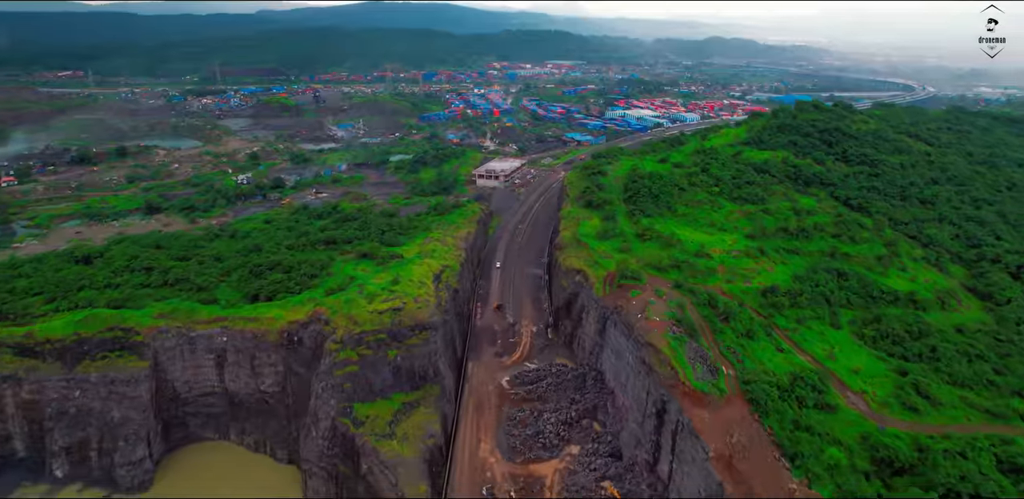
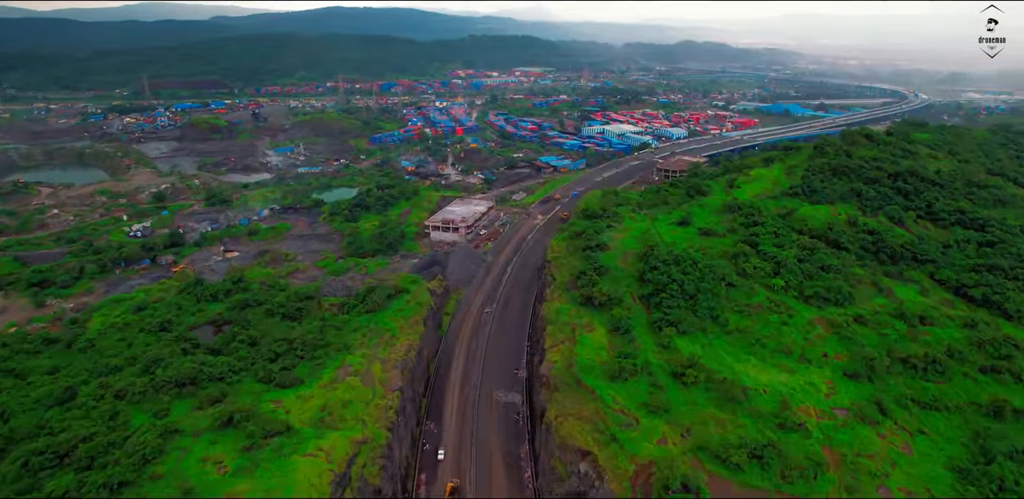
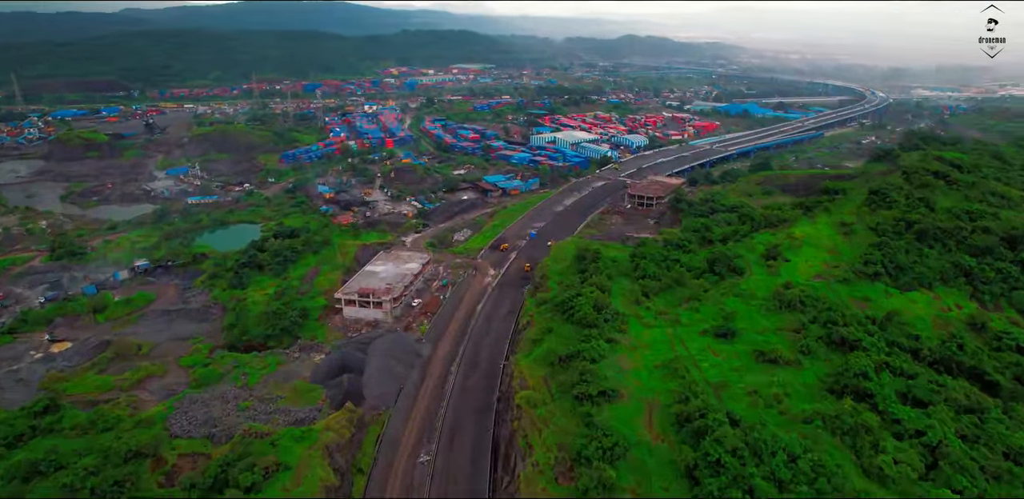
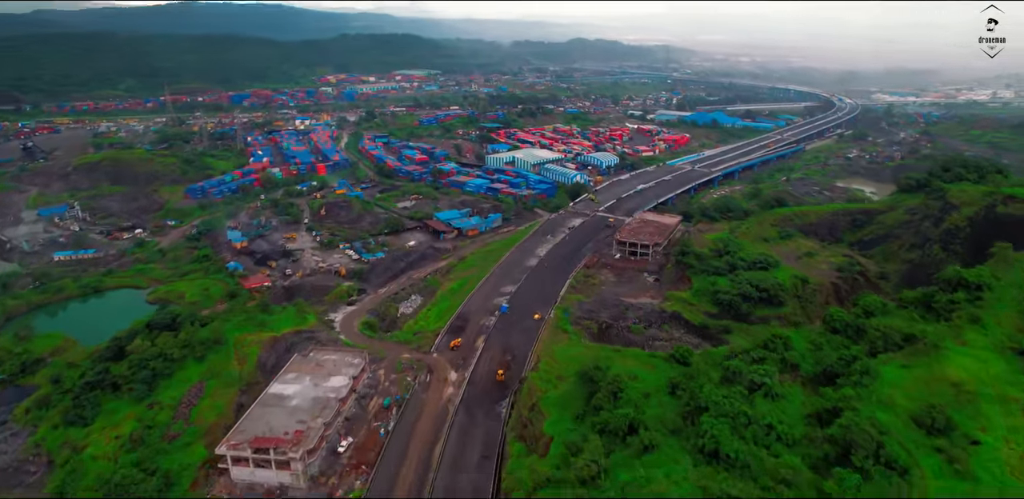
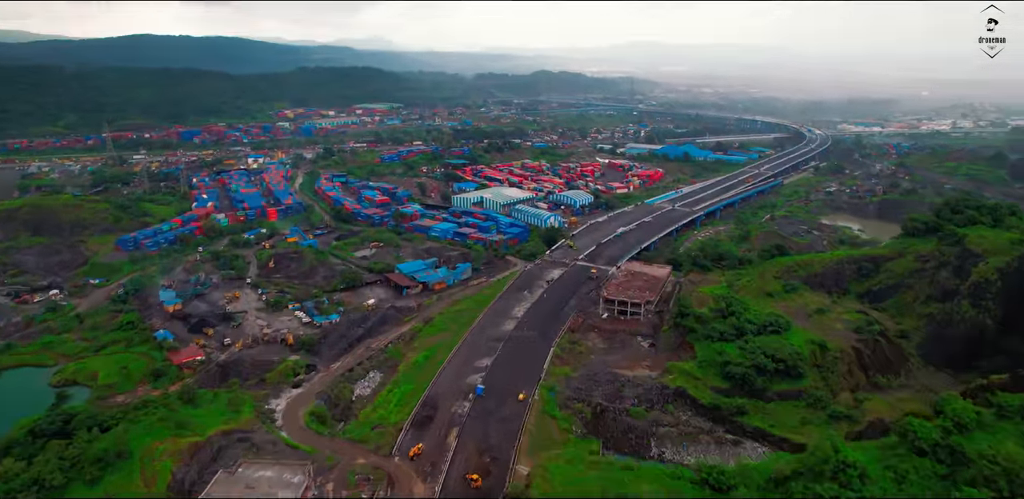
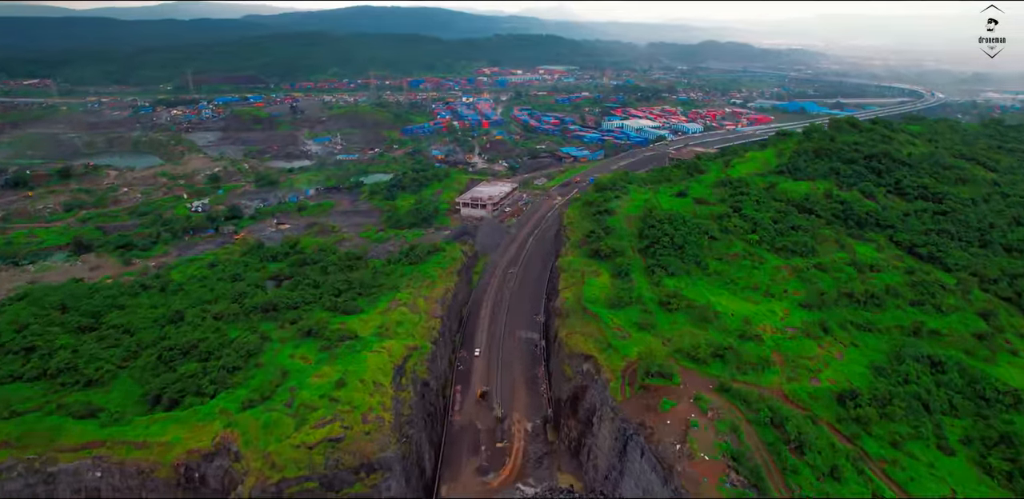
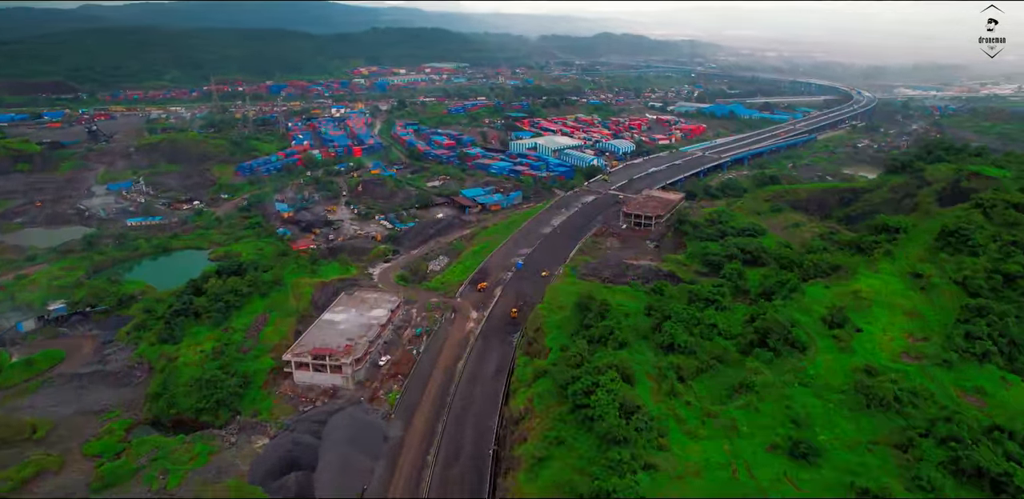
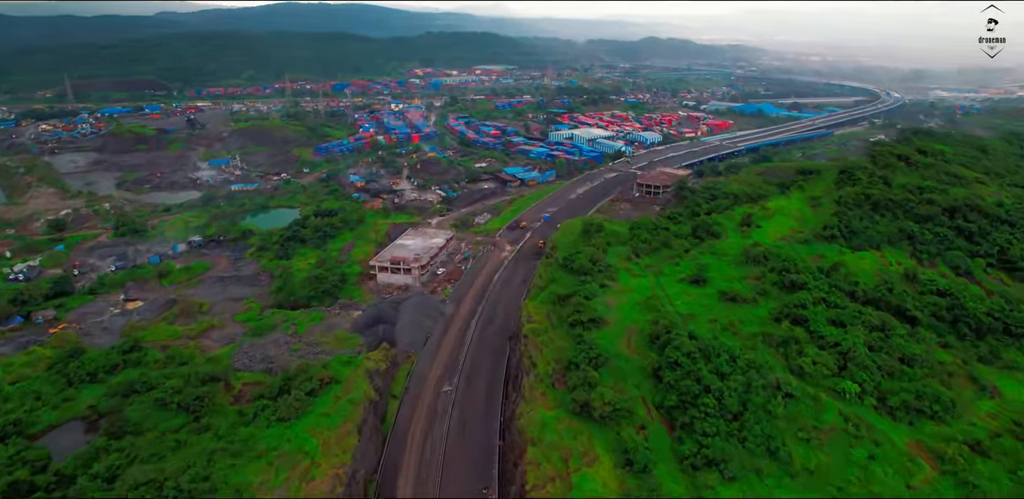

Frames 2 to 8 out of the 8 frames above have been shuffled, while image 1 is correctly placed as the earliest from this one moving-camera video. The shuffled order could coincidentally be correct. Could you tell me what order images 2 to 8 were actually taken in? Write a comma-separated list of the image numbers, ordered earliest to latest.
6, 2, 8, 3, 7, 4, 5
